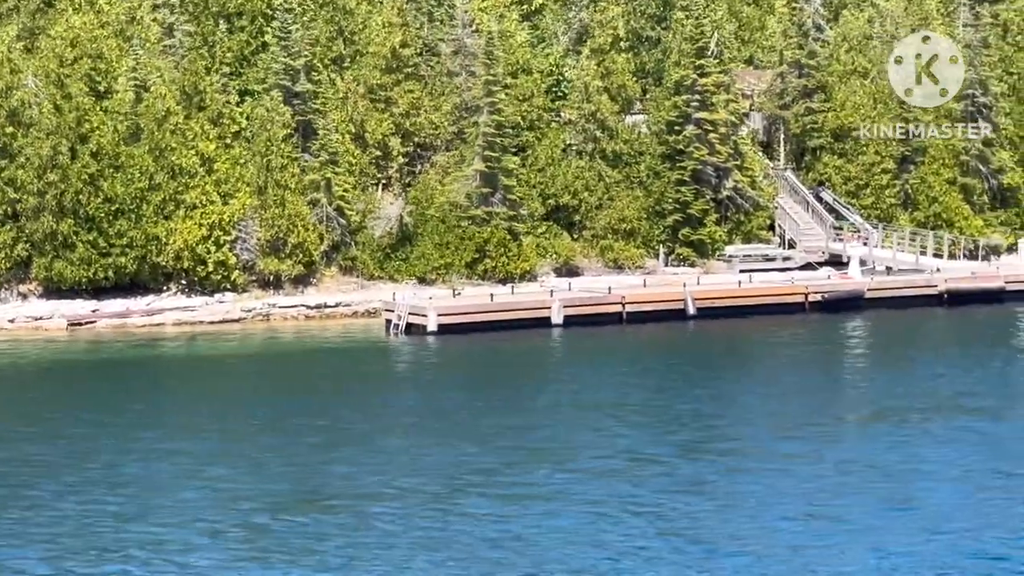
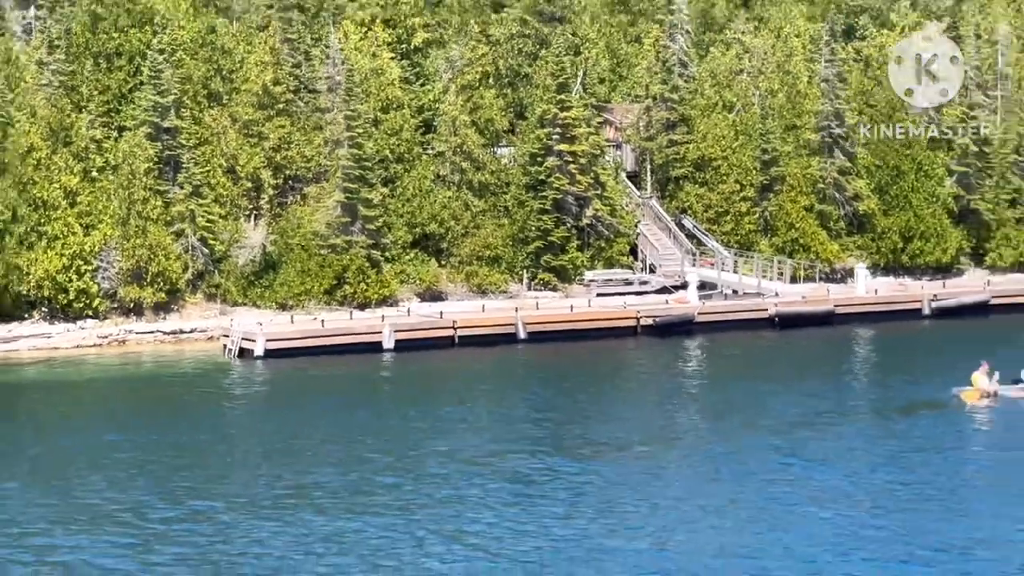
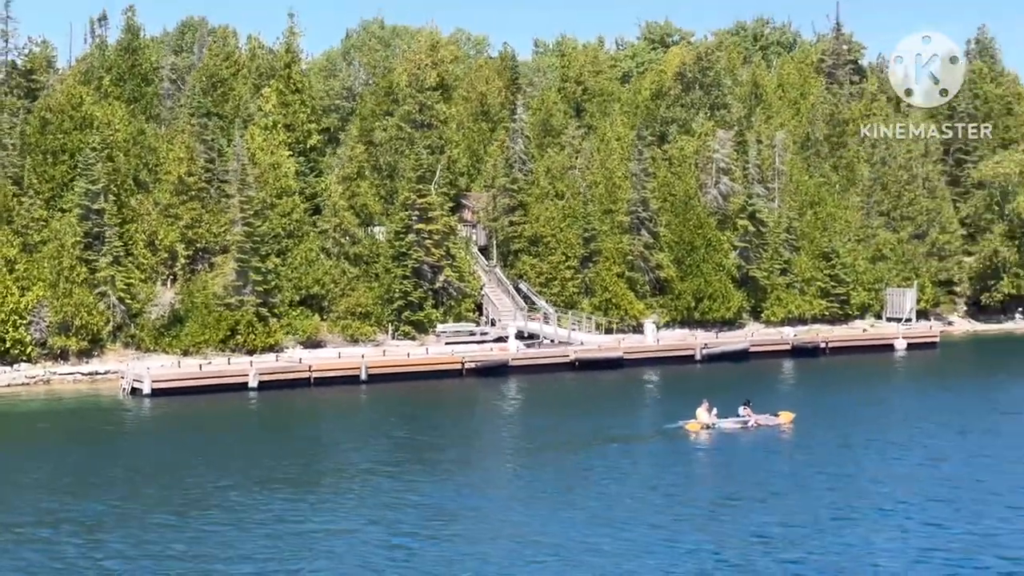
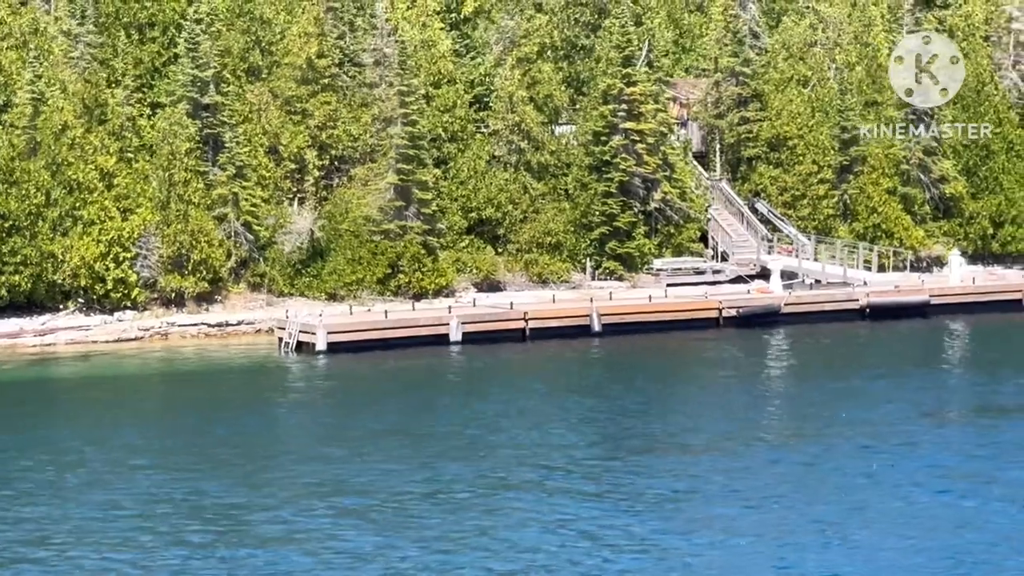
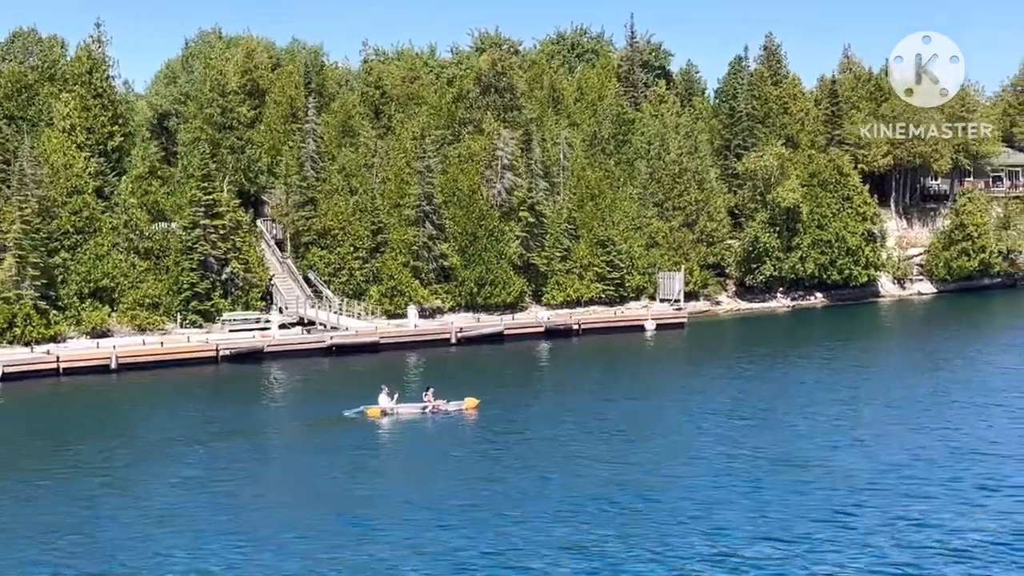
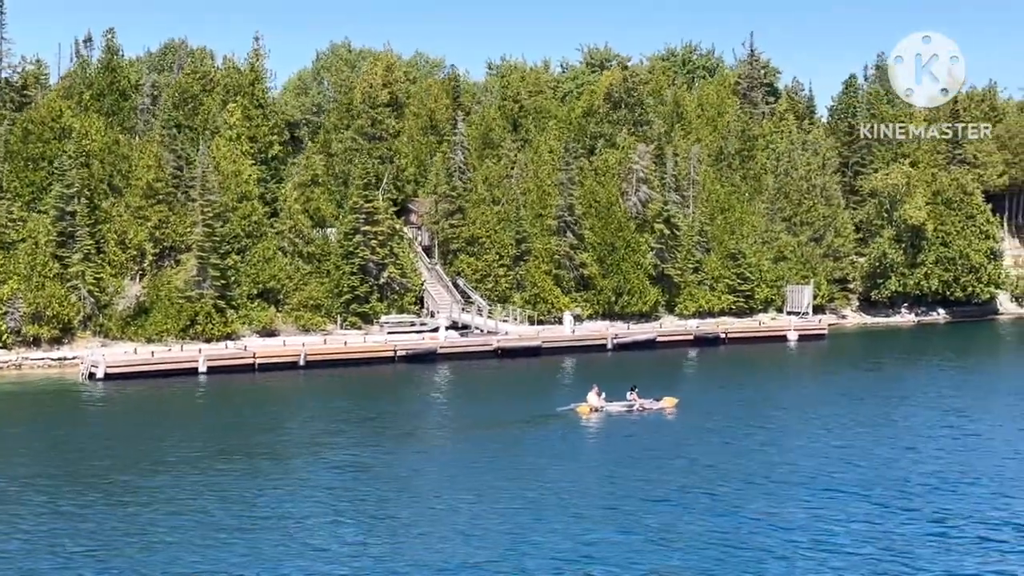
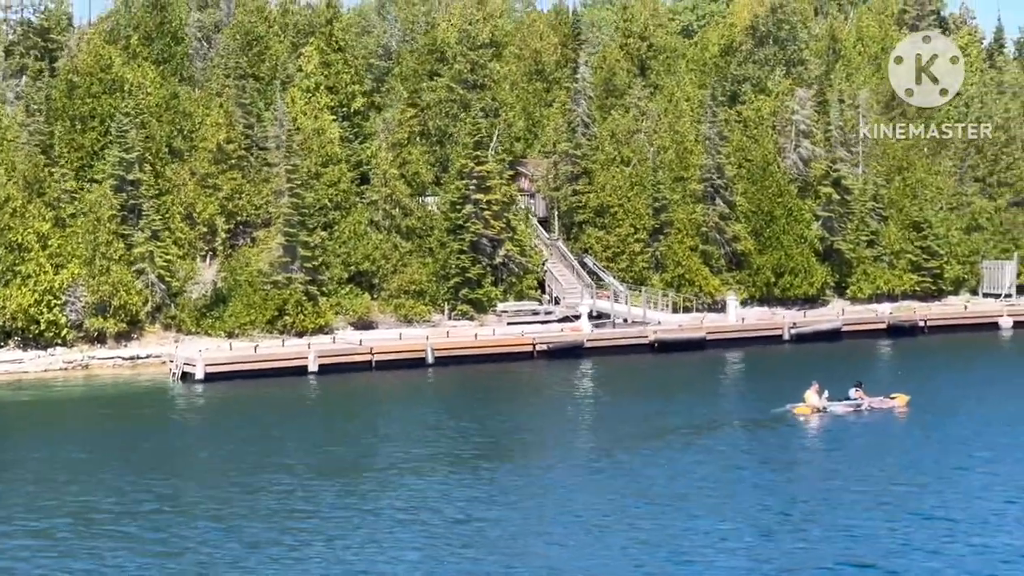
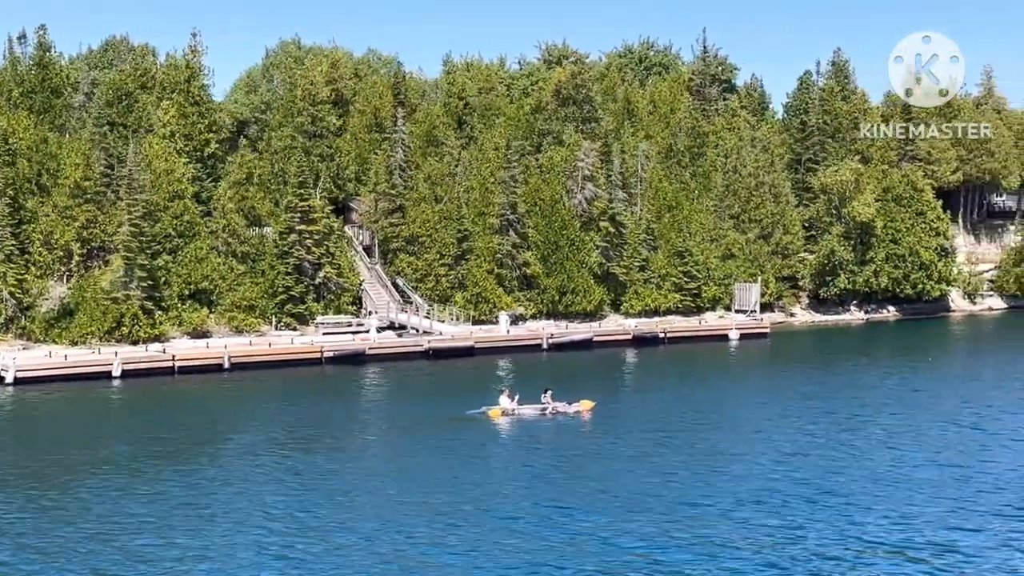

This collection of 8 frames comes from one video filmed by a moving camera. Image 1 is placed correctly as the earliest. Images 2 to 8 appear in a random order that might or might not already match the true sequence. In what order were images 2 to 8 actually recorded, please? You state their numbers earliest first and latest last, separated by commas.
4, 2, 7, 3, 6, 8, 5
